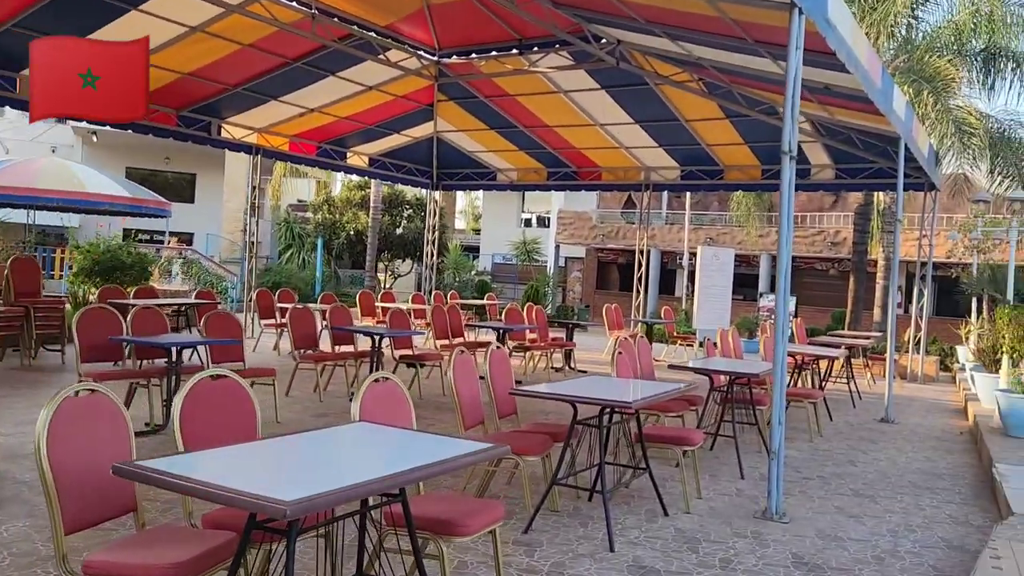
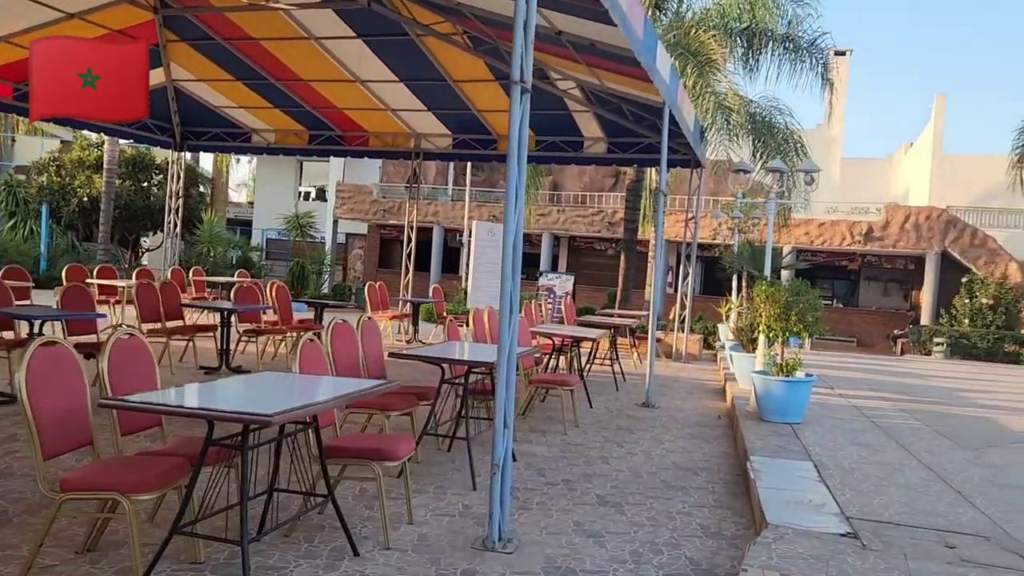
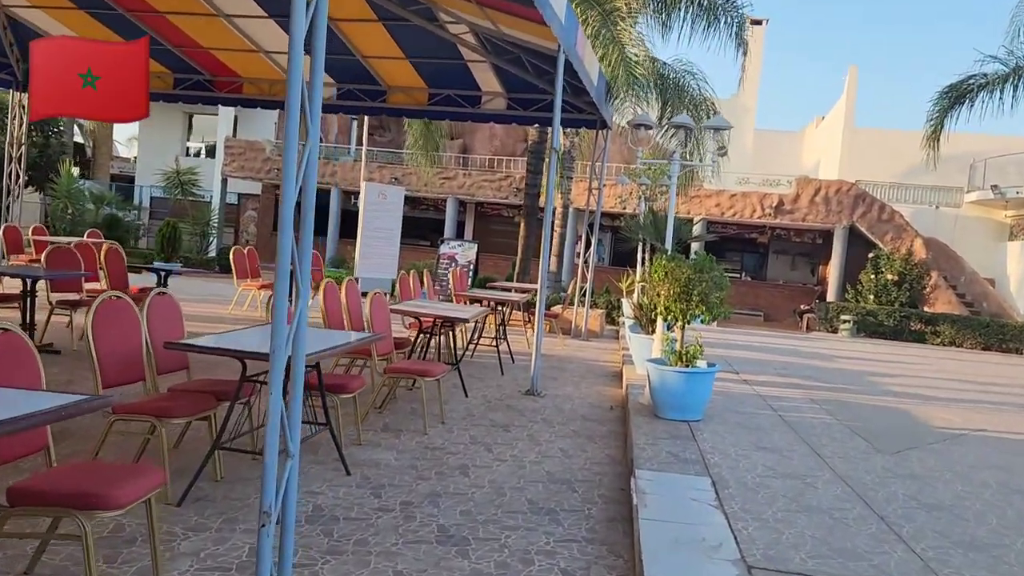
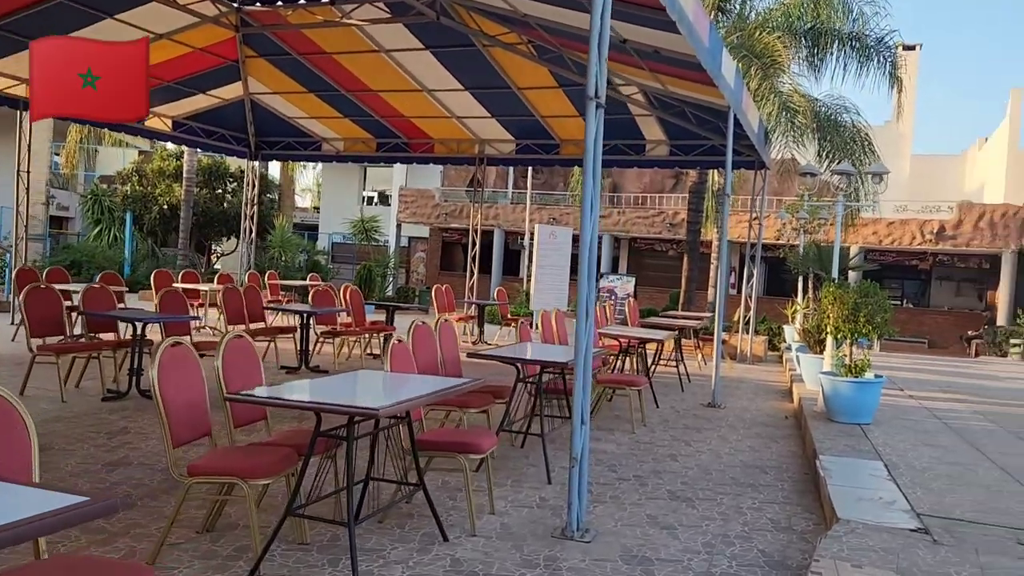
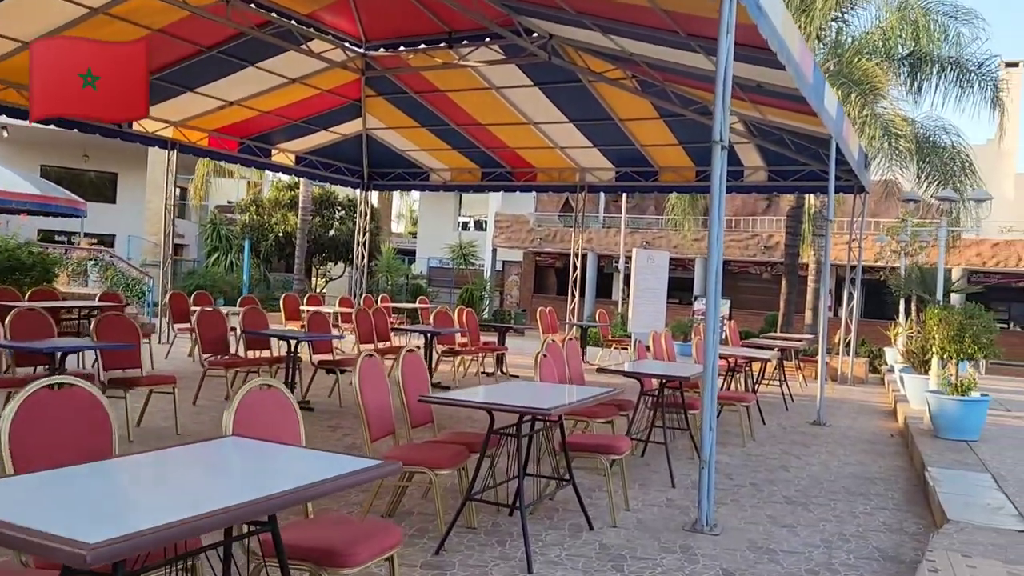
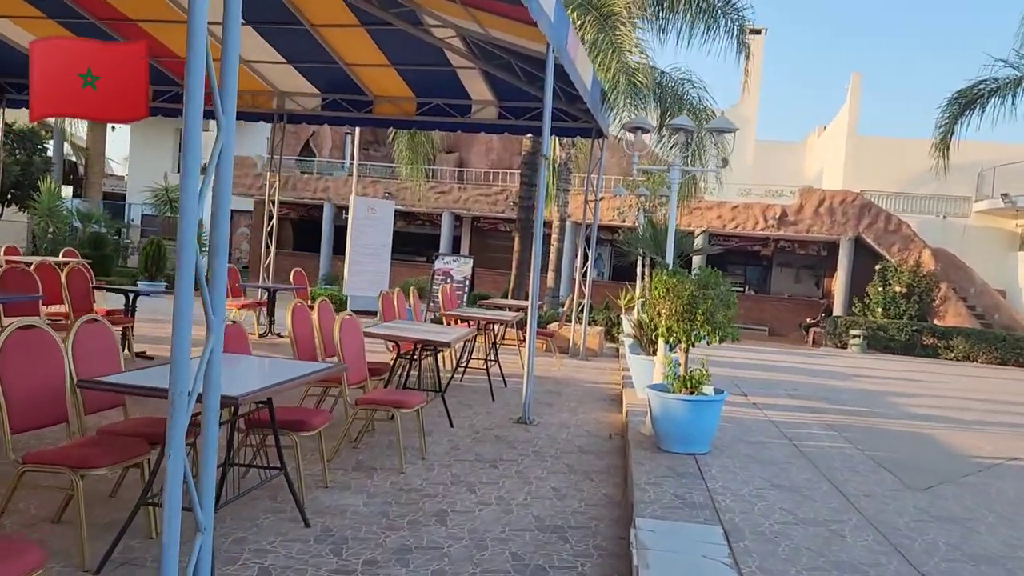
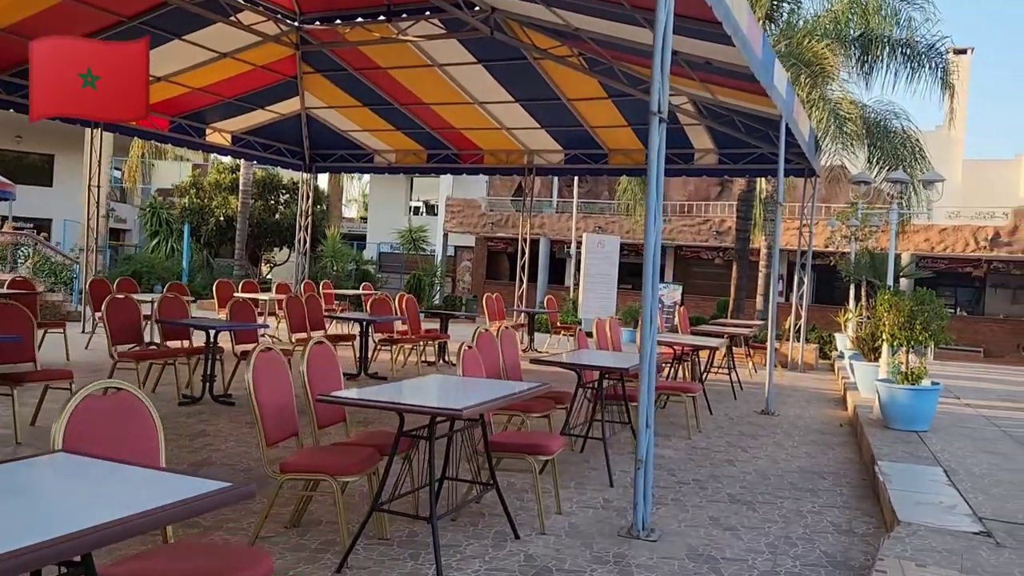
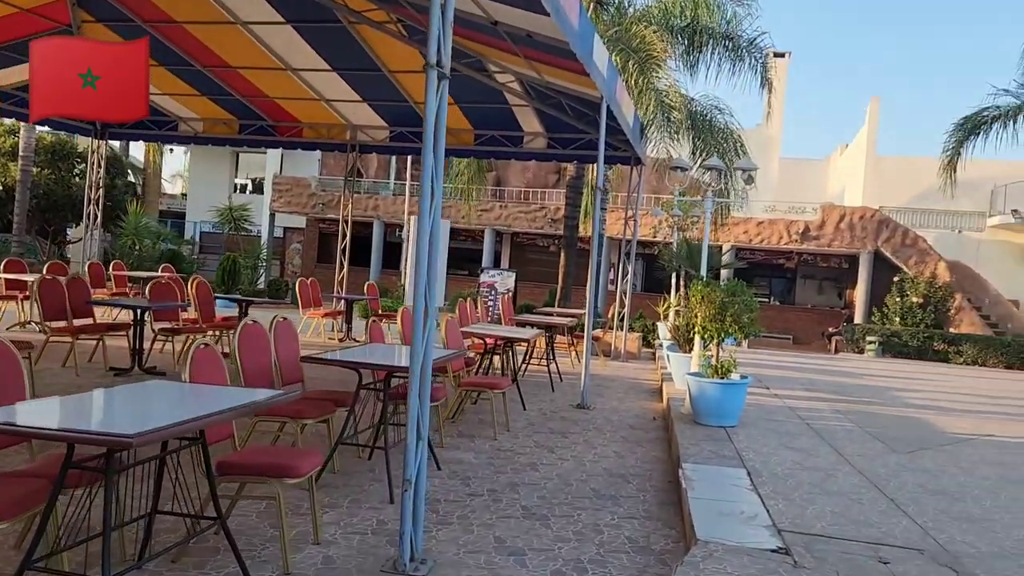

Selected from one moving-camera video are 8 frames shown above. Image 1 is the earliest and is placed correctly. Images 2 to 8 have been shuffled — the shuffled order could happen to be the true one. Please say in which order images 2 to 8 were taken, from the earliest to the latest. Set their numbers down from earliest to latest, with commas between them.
5, 7, 4, 2, 8, 3, 6
